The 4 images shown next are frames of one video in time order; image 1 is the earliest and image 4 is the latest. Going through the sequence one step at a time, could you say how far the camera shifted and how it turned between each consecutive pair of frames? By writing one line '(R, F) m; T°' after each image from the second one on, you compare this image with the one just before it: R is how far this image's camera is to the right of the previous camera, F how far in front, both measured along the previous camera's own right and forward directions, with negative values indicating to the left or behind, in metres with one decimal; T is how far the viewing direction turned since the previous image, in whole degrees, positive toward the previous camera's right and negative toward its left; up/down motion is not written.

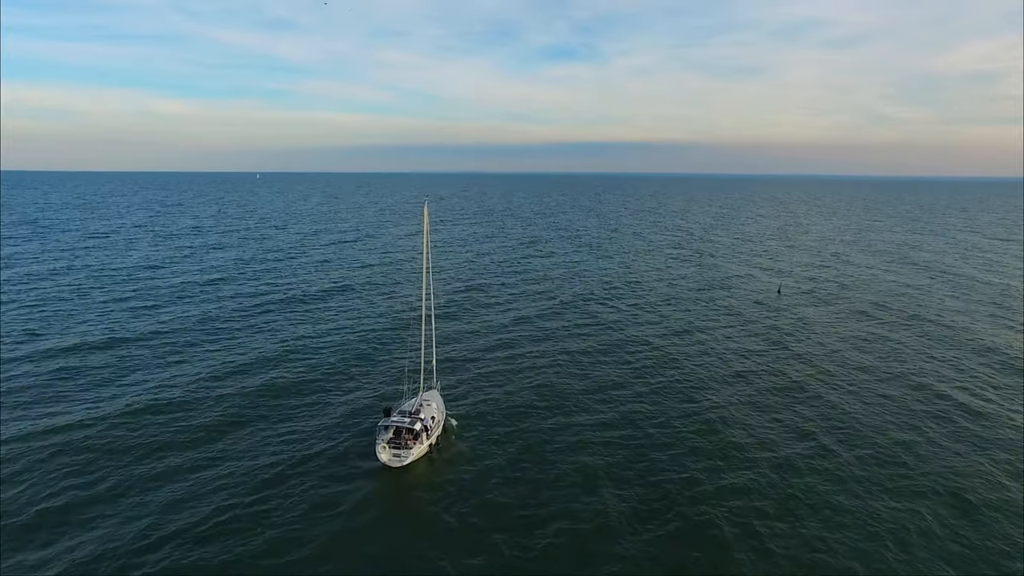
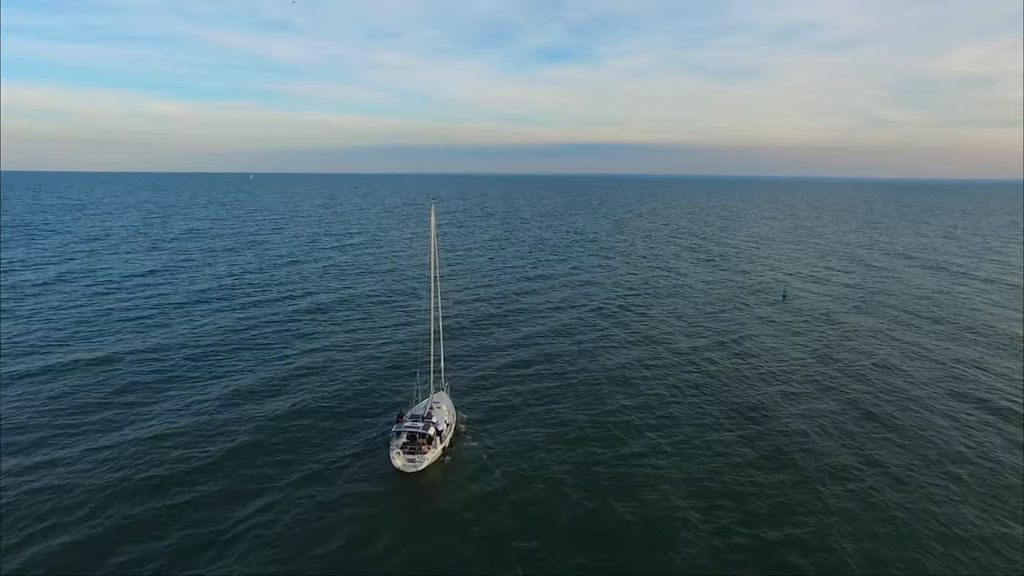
(-0.7, +1.2) m; 0°
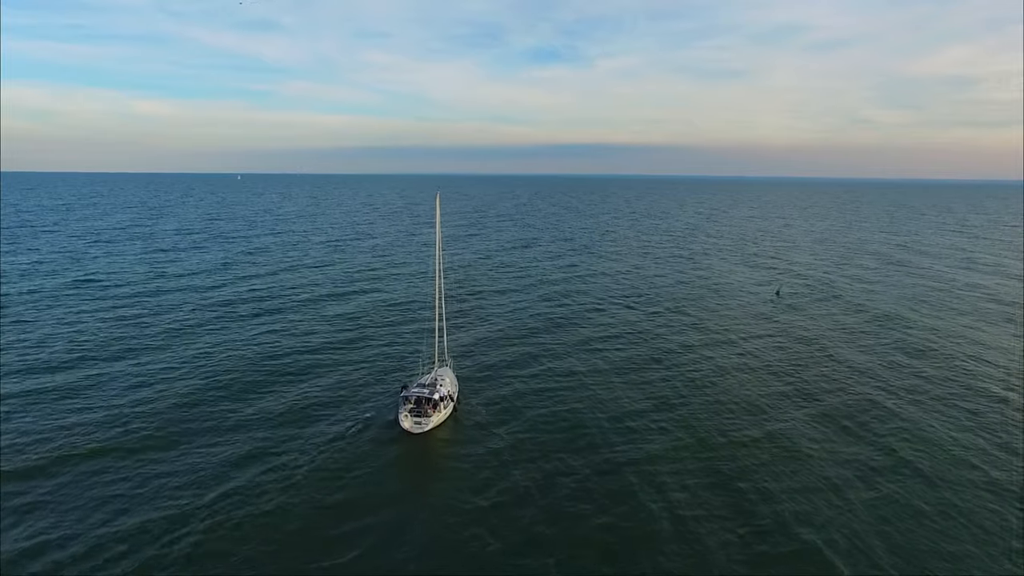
(-0.8, -1.2) m; +1°
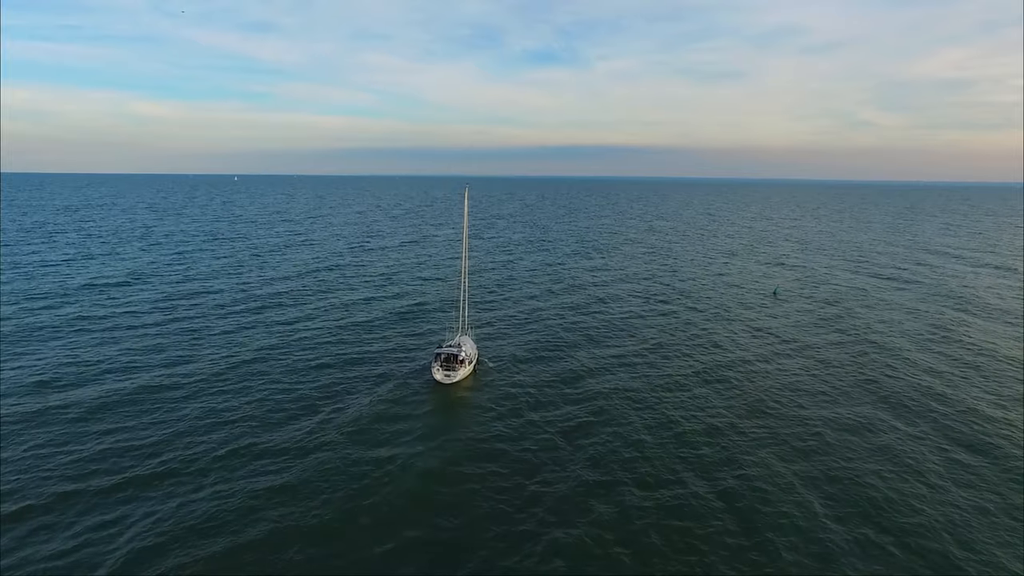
(-1.9, -0.1) m; 0°
